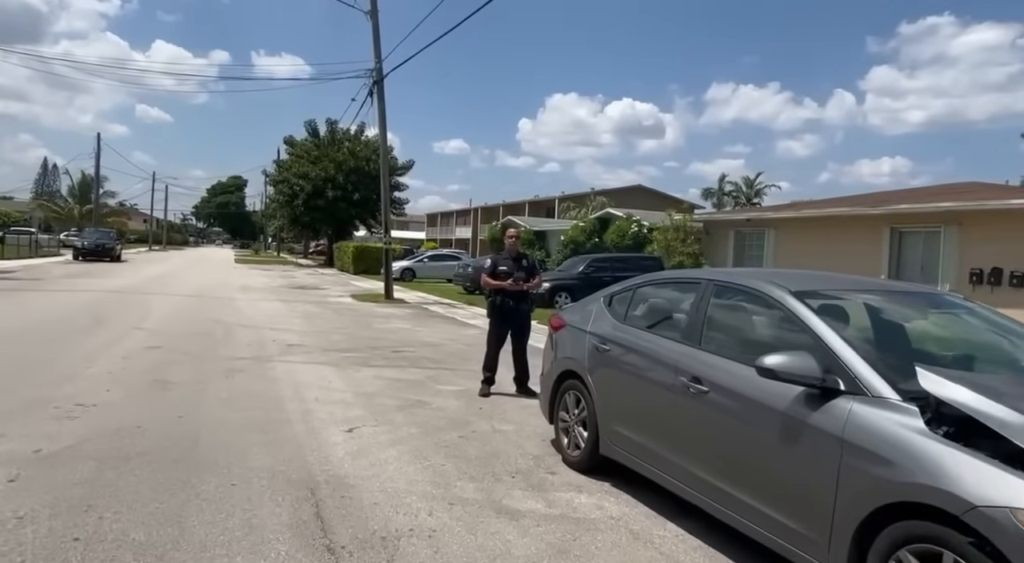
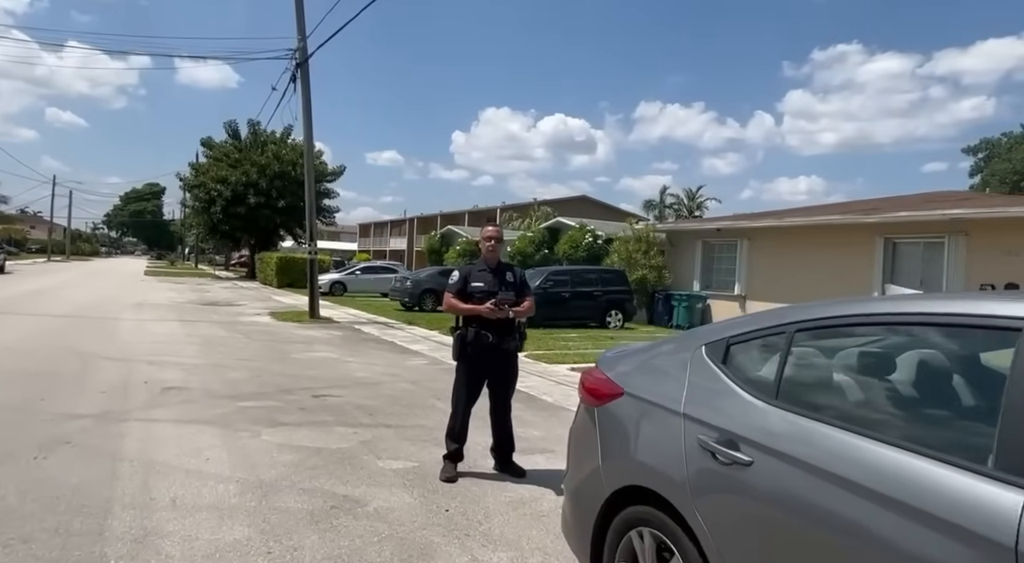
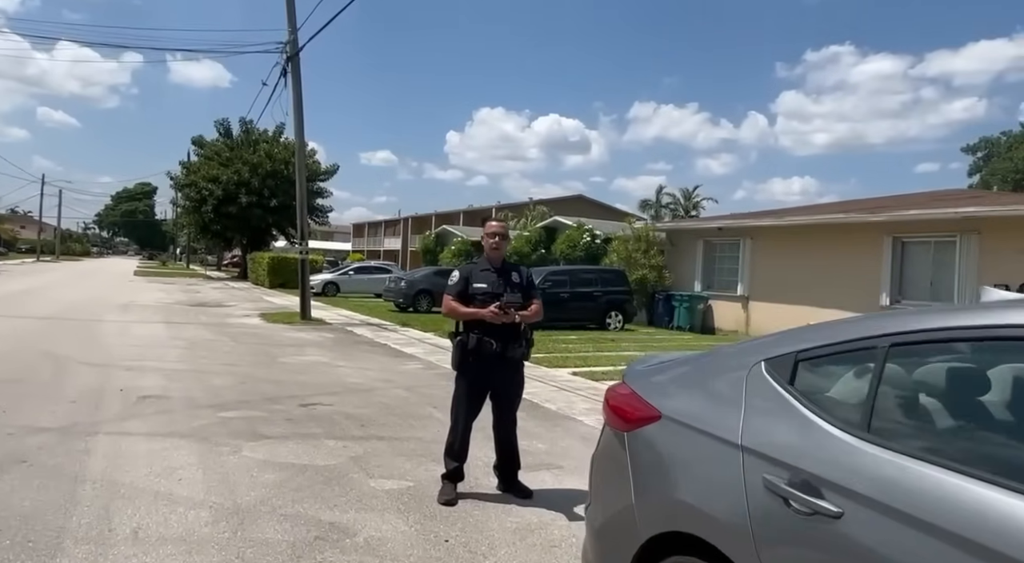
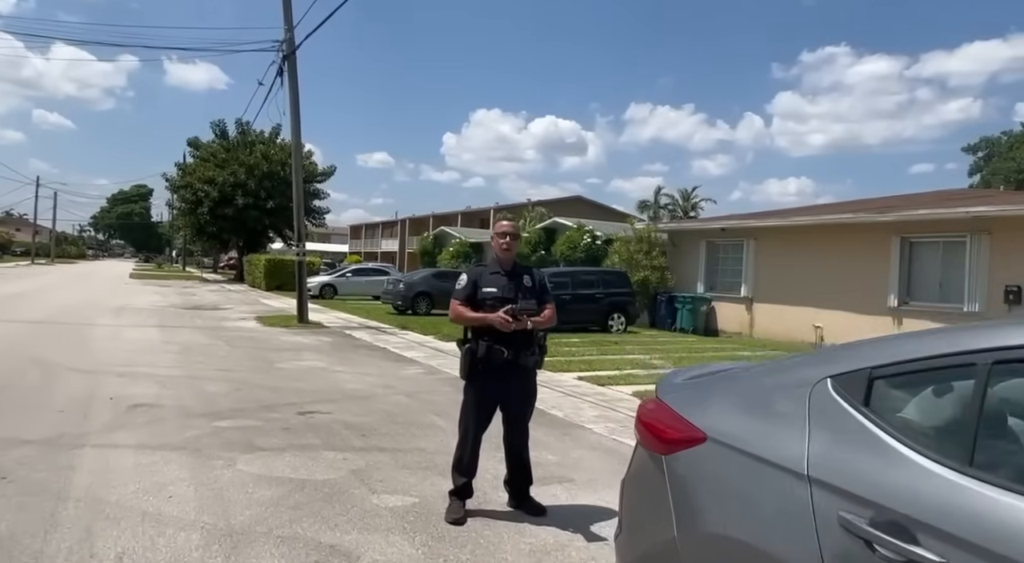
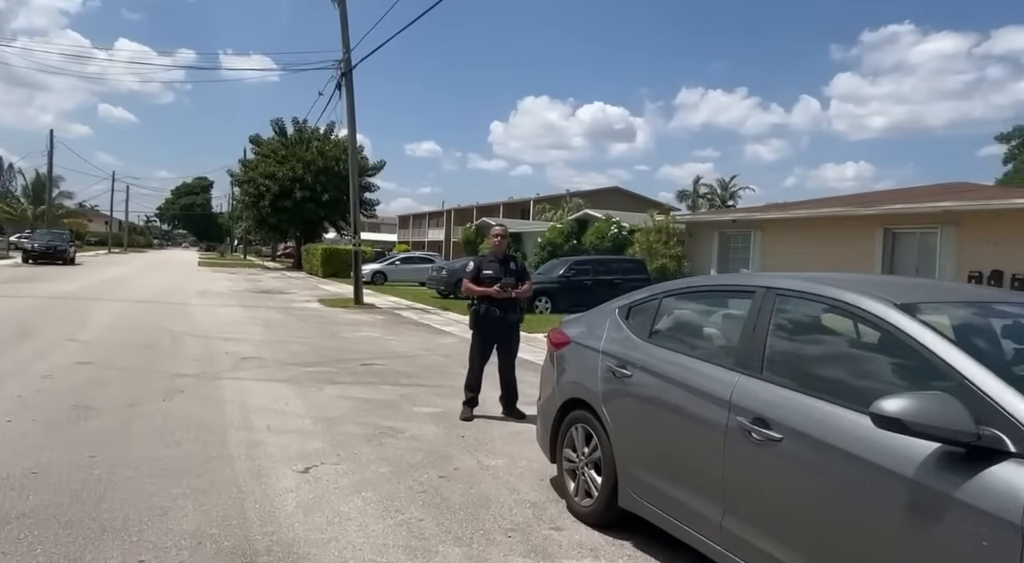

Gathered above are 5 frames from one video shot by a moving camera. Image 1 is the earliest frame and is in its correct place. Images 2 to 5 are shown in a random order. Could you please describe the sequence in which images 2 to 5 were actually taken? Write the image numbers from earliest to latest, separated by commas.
5, 2, 3, 4
